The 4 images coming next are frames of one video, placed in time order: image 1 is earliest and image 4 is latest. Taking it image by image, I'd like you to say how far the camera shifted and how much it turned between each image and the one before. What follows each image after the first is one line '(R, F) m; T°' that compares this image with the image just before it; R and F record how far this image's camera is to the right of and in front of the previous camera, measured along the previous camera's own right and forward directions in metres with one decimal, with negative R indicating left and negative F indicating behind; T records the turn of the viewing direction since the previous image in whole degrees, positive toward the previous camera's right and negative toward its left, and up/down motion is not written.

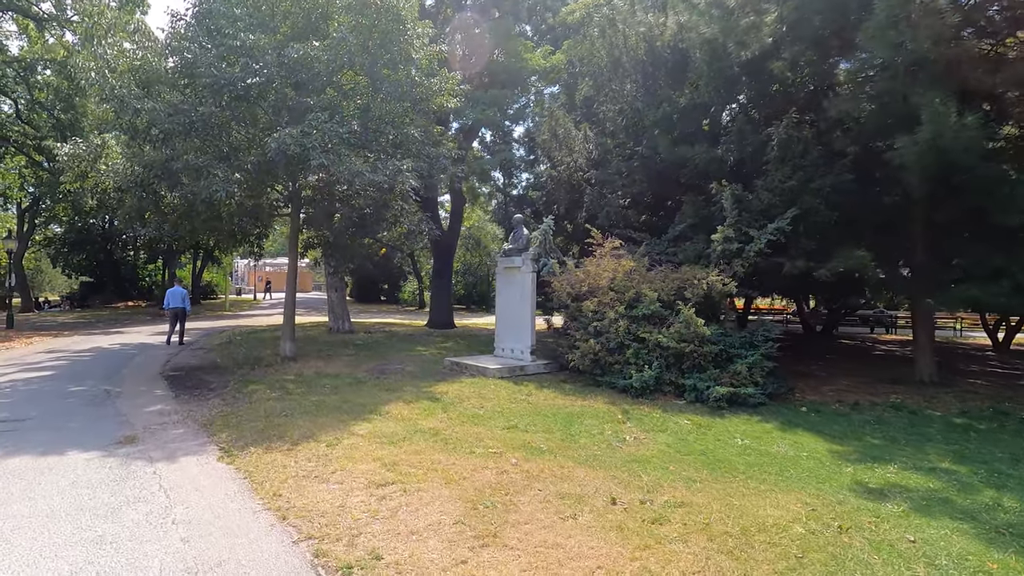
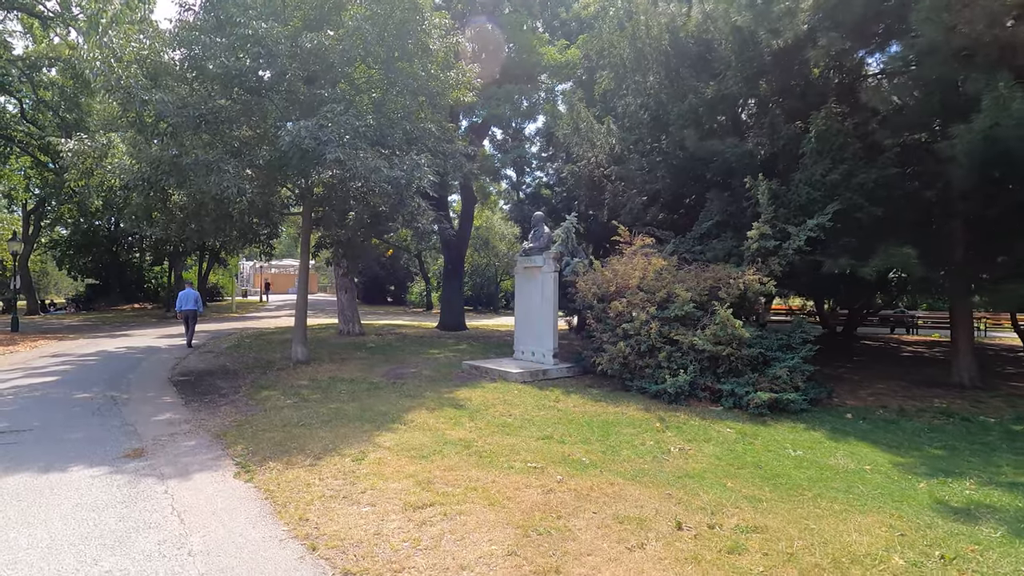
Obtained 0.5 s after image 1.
(-0.4, +0.5) m; 0°
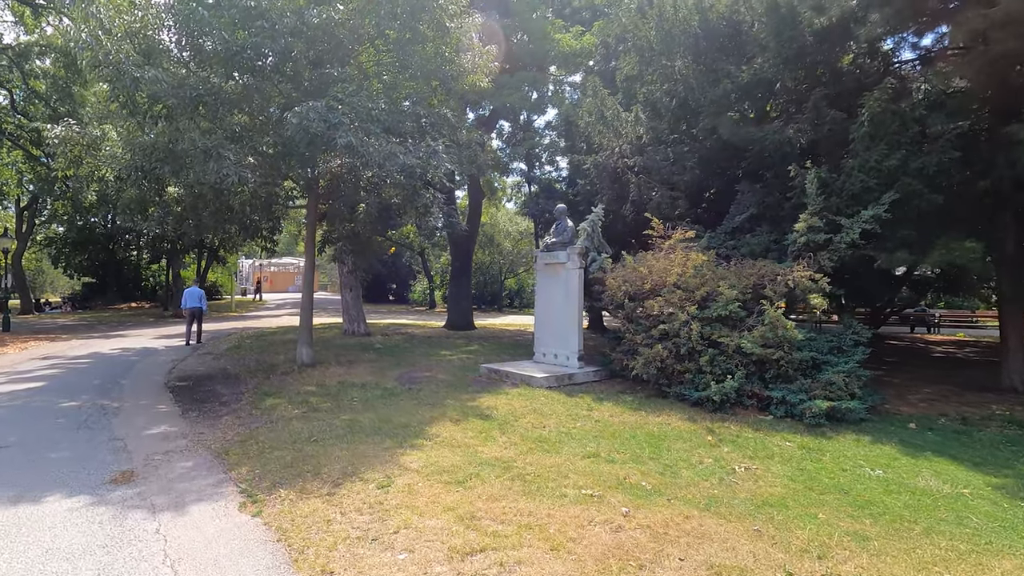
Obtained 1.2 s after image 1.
(-0.5, +0.8) m; 0°
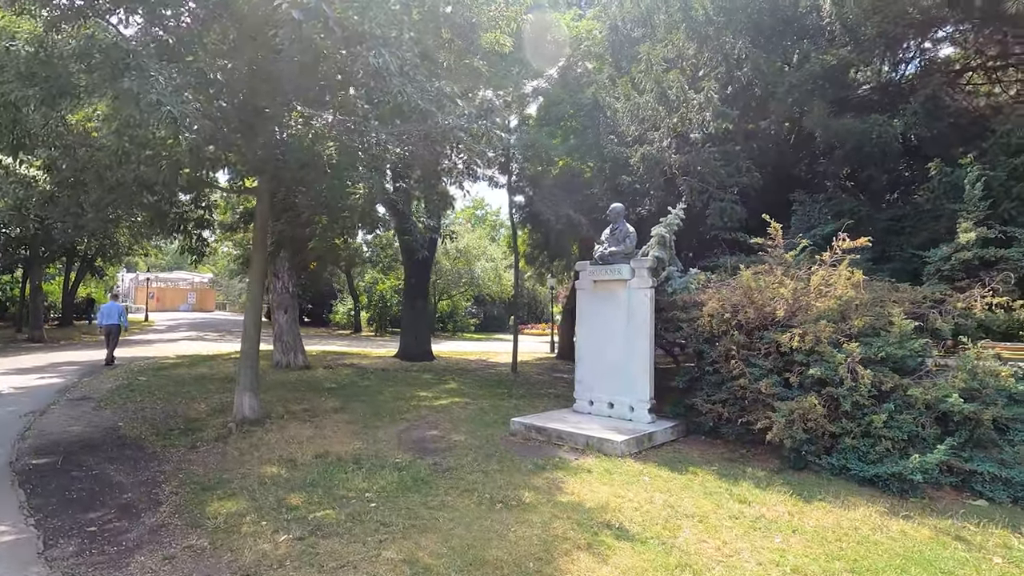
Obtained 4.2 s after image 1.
(-2.1, +3.3) m; +10°
